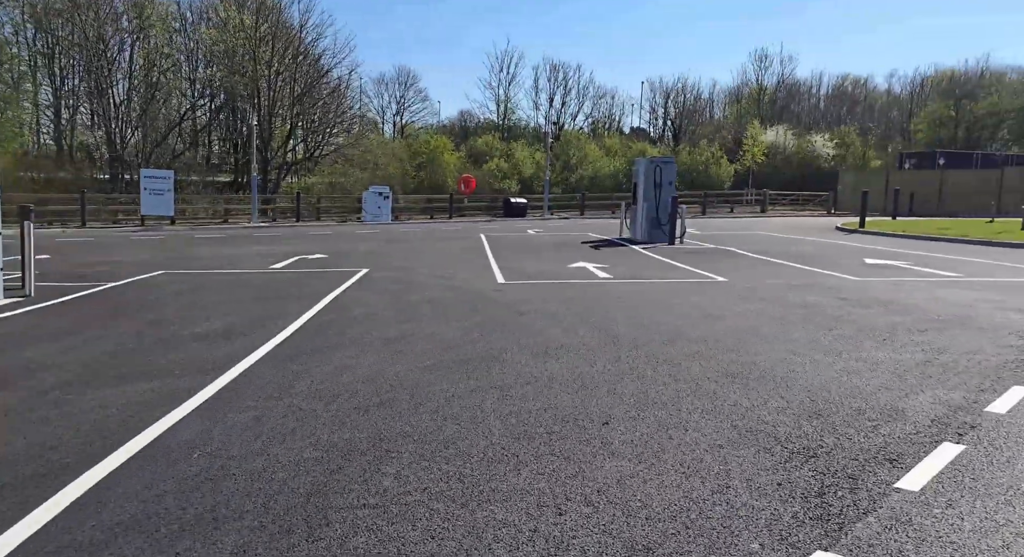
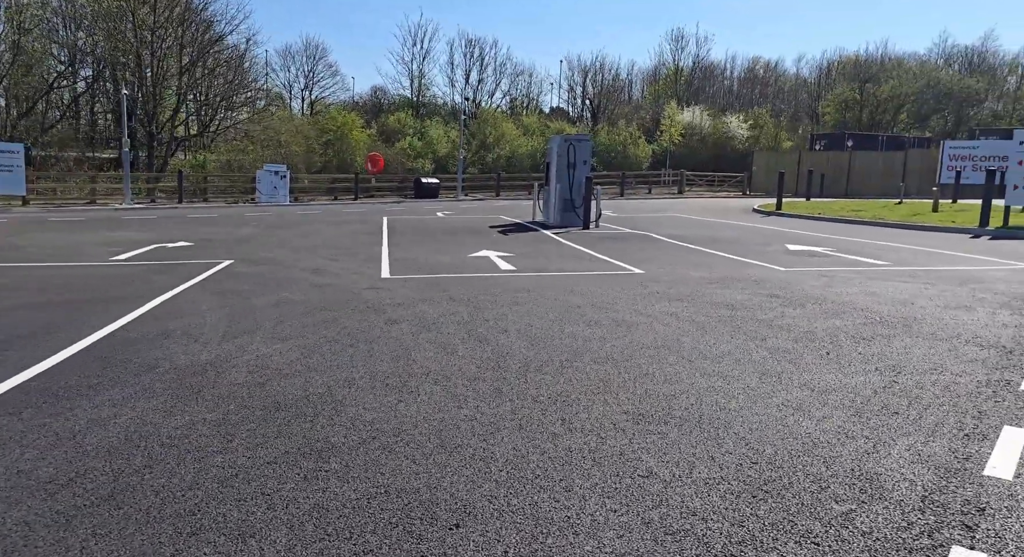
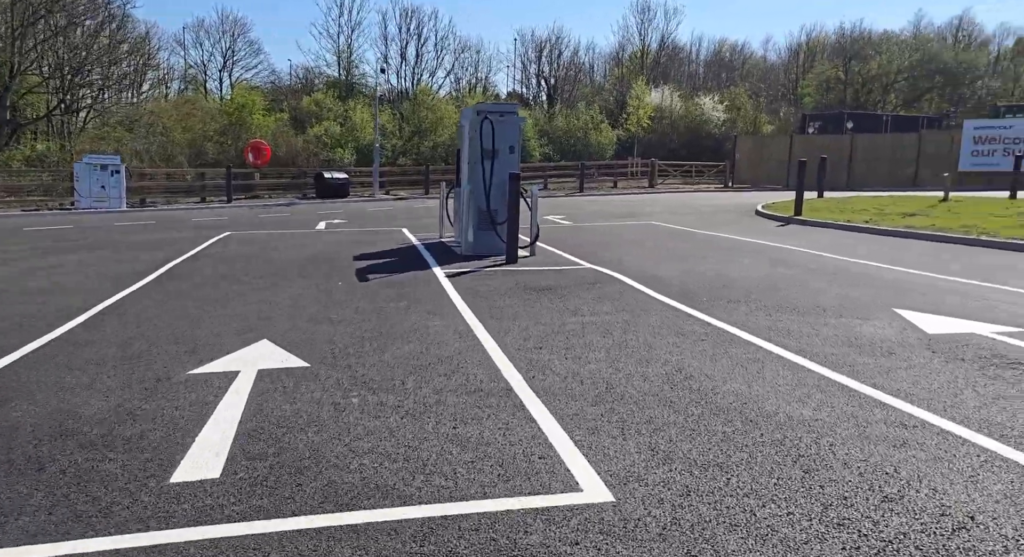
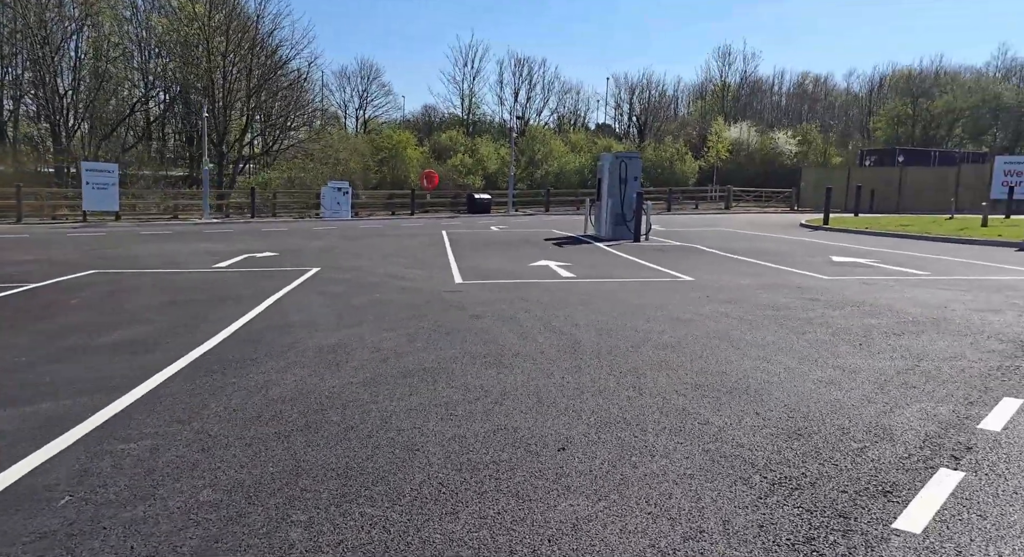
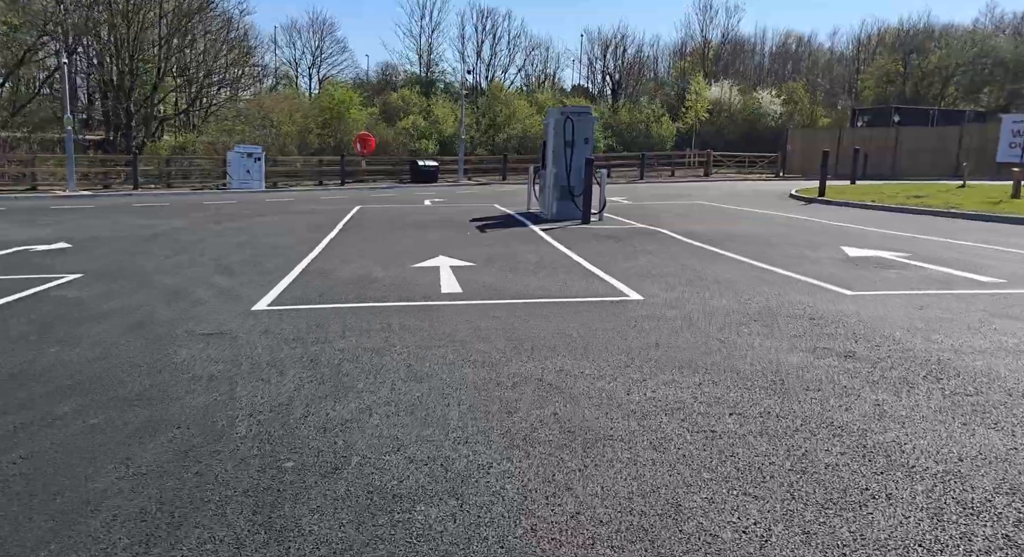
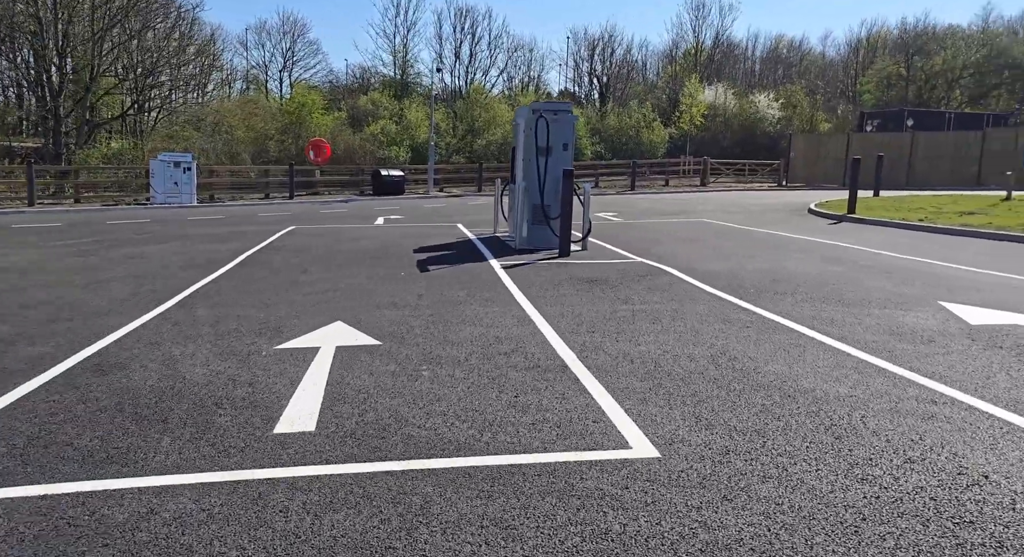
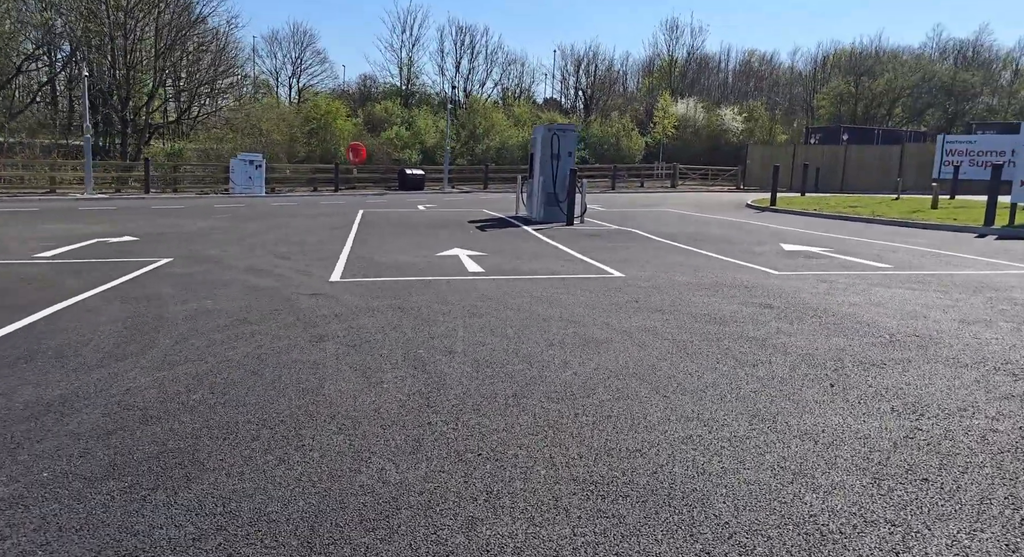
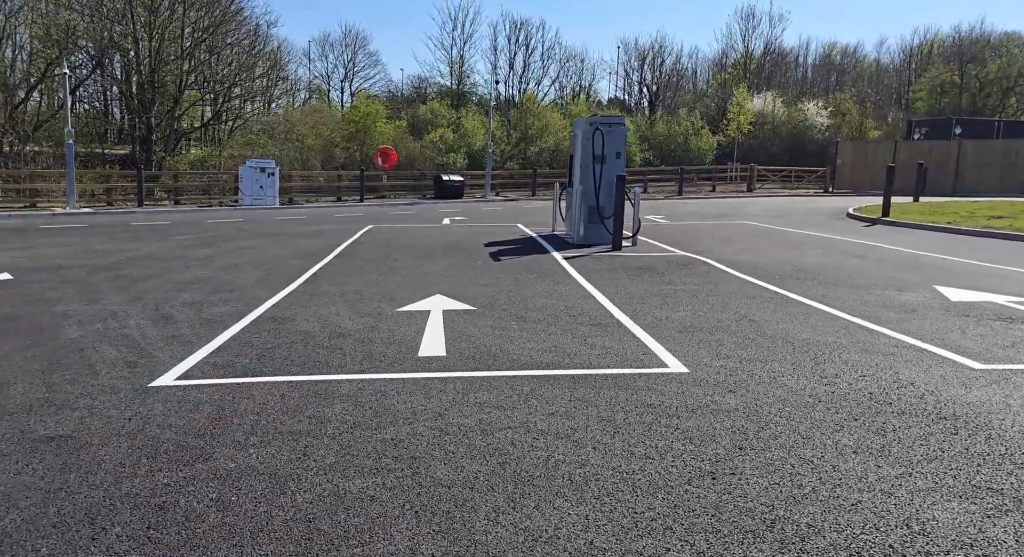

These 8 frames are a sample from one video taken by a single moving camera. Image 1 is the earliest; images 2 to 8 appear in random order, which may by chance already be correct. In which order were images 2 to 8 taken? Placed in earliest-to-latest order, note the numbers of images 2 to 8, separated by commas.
4, 2, 7, 5, 8, 6, 3
